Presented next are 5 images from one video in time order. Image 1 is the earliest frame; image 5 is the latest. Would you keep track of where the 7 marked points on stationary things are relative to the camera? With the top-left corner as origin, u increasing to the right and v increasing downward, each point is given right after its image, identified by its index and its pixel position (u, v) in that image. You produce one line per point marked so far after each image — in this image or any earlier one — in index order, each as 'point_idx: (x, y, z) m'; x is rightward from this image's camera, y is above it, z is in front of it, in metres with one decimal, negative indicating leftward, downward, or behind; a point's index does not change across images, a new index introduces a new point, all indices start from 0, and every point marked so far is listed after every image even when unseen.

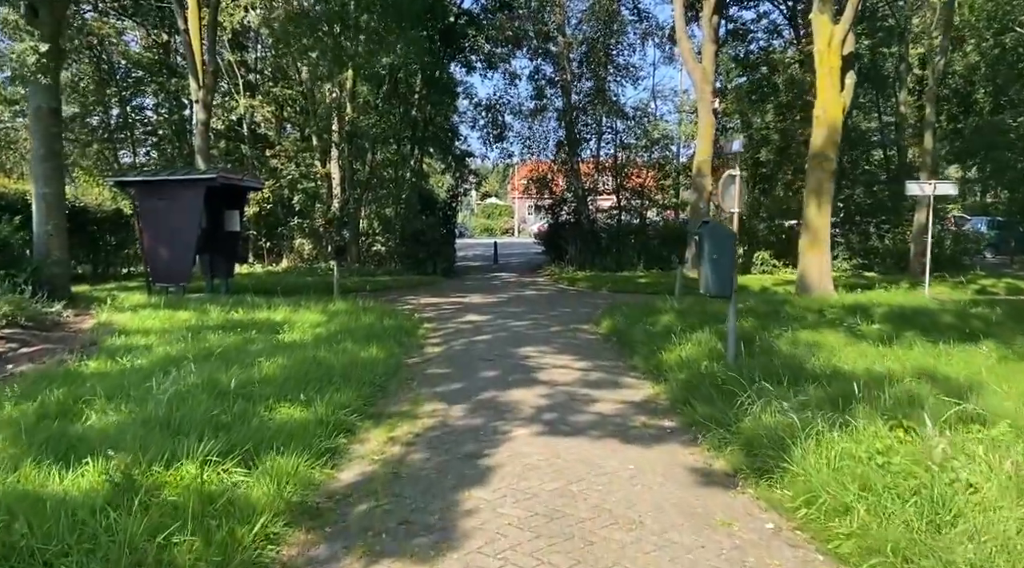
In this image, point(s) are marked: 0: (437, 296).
0: (-1.7, -0.3, +16.6) m
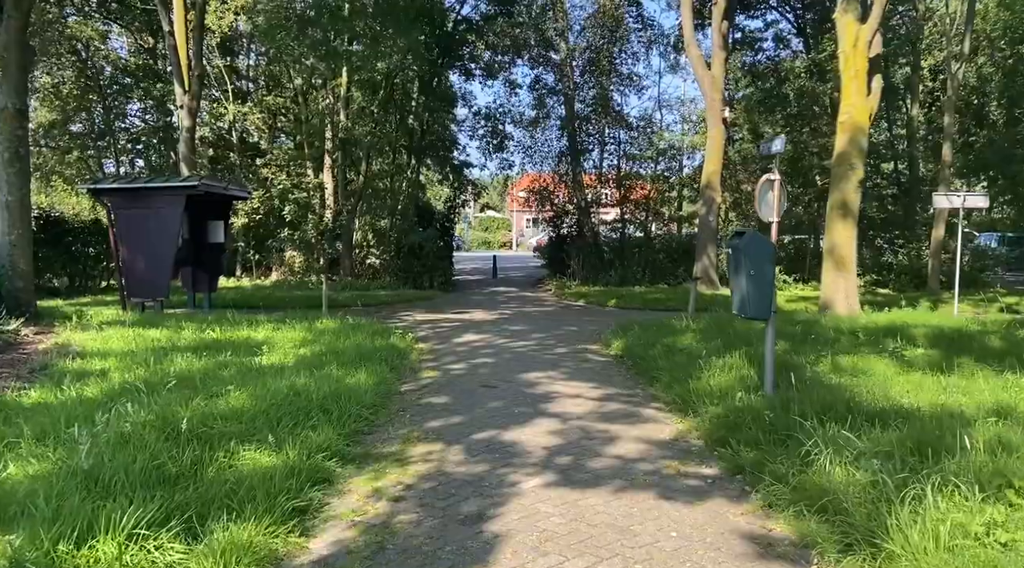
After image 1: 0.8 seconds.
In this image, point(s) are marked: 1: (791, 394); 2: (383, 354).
0: (-1.7, -0.6, +15.6) m
1: (+2.4, -1.0, +6.2) m
2: (-1.7, -0.9, +9.3) m
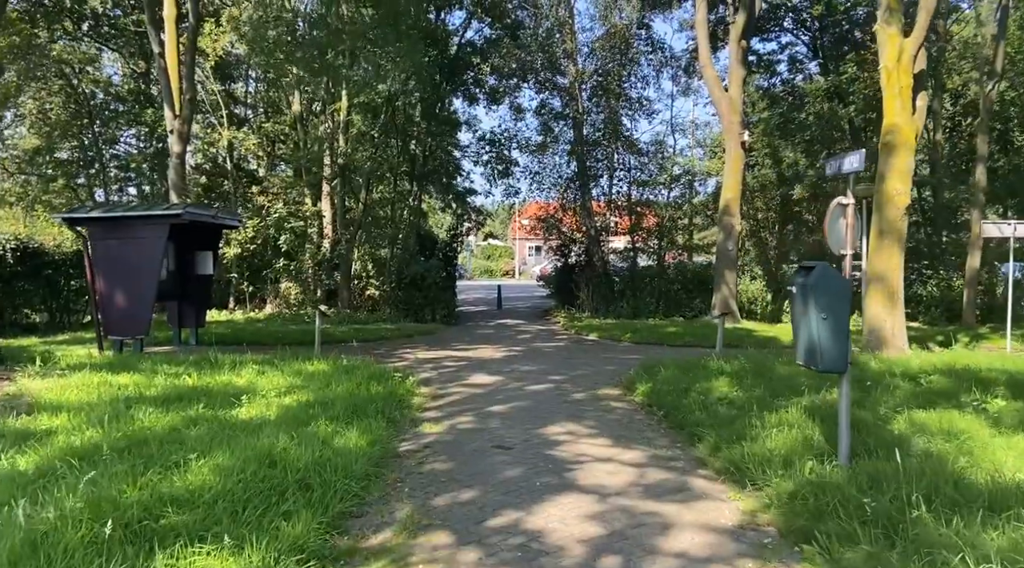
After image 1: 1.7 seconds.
0: (-1.5, -1.3, +14.5) m
1: (+2.6, -1.3, +5.0) m
2: (-1.5, -1.4, +8.2) m
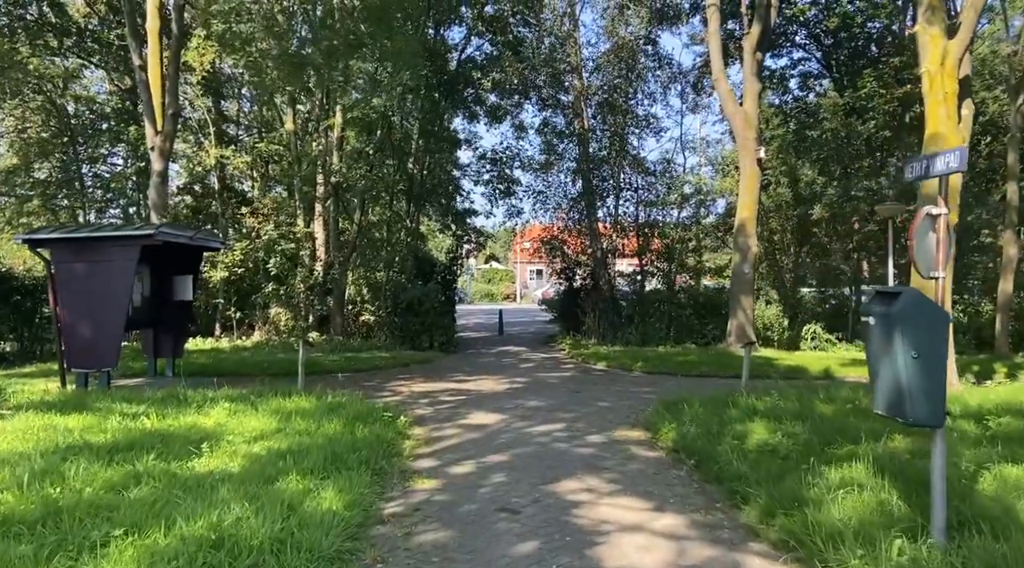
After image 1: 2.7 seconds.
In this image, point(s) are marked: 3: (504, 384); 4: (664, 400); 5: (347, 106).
0: (-1.5, -1.8, +13.3) m
1: (+2.6, -1.5, +3.9) m
2: (-1.4, -1.6, +7.0) m
3: (-0.2, -1.8, +13.0) m
4: (+2.1, -1.6, +9.8) m
5: (-4.4, +4.9, +19.2) m
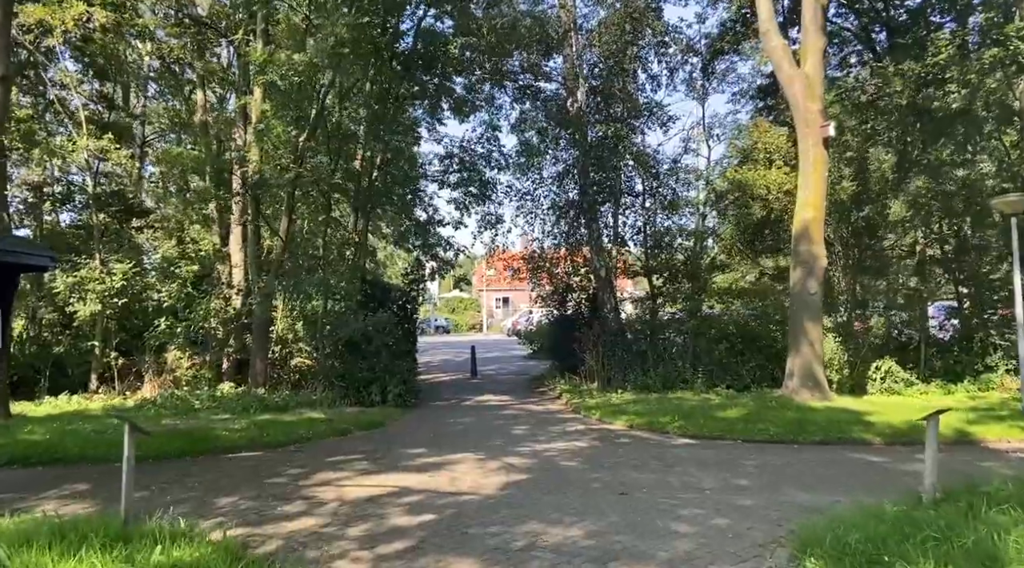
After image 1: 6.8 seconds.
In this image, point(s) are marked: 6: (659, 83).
0: (-1.5, -2.2, +8.5) m
1: (+3.0, -1.4, -0.7) m
2: (-1.2, -1.8, +2.2) m
3: (-0.2, -2.1, +8.2) m
4: (+2.2, -1.8, +5.2) m
5: (-4.9, +4.2, +14.4) m
6: (+3.7, +5.0, +17.7) m
